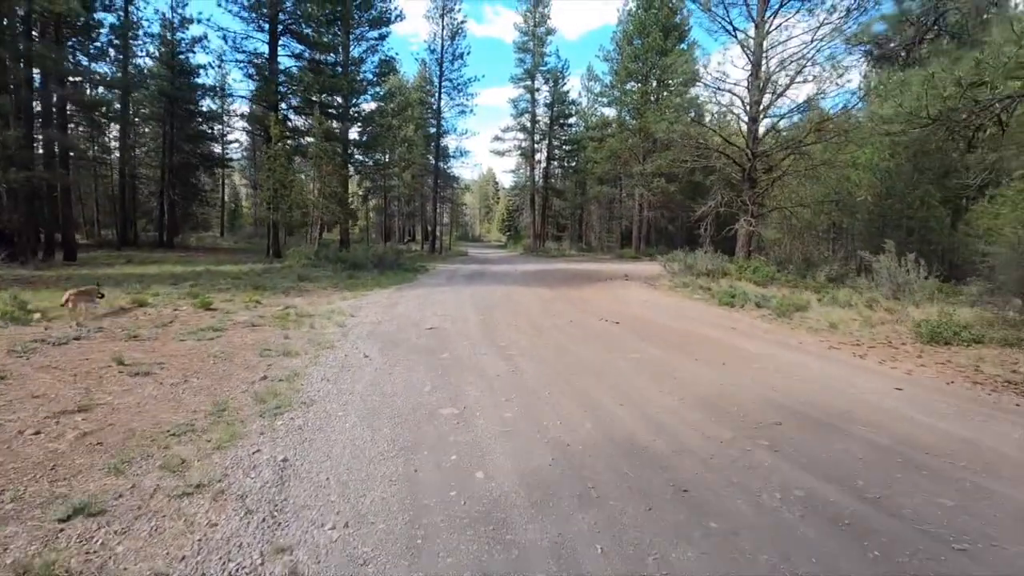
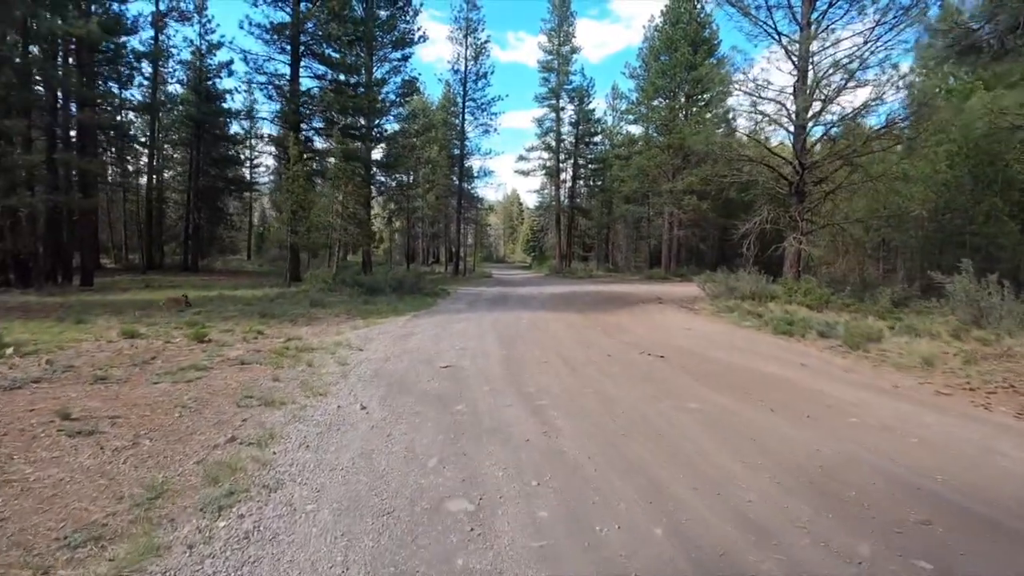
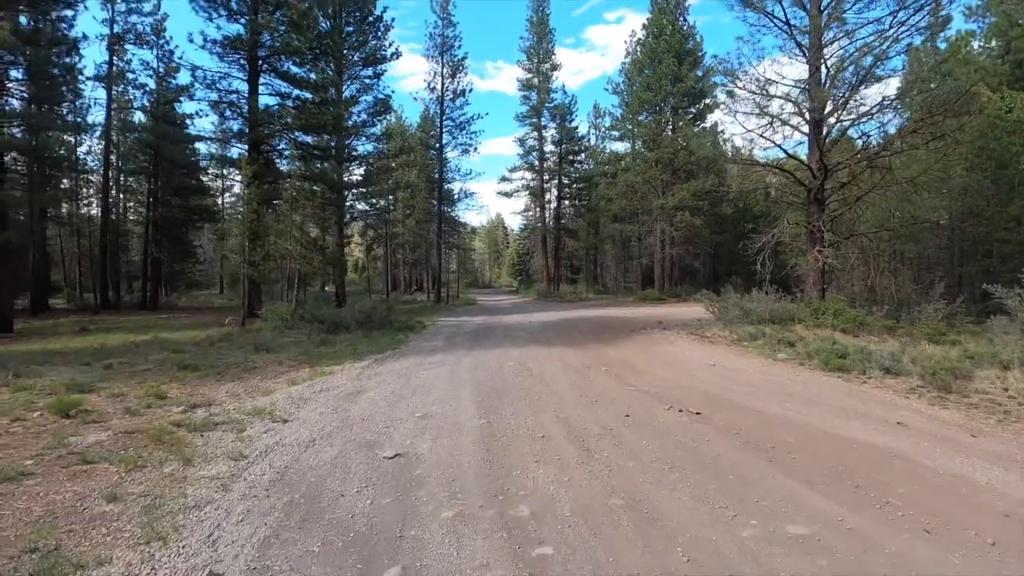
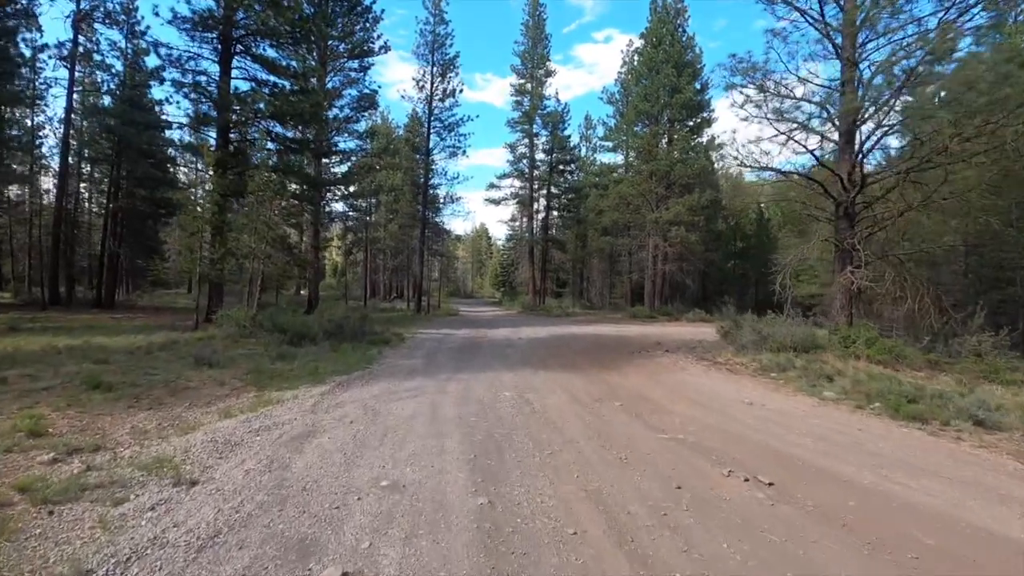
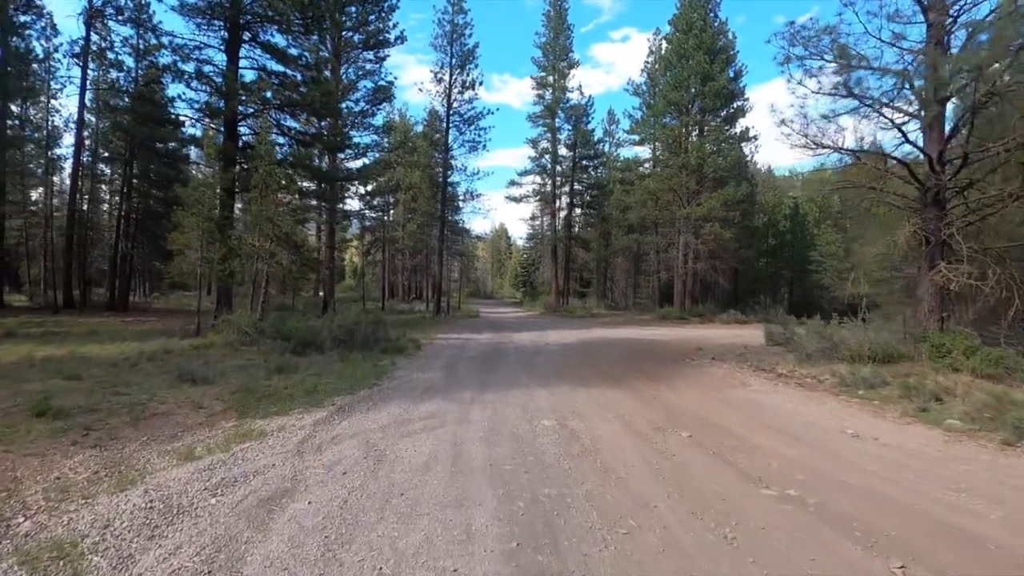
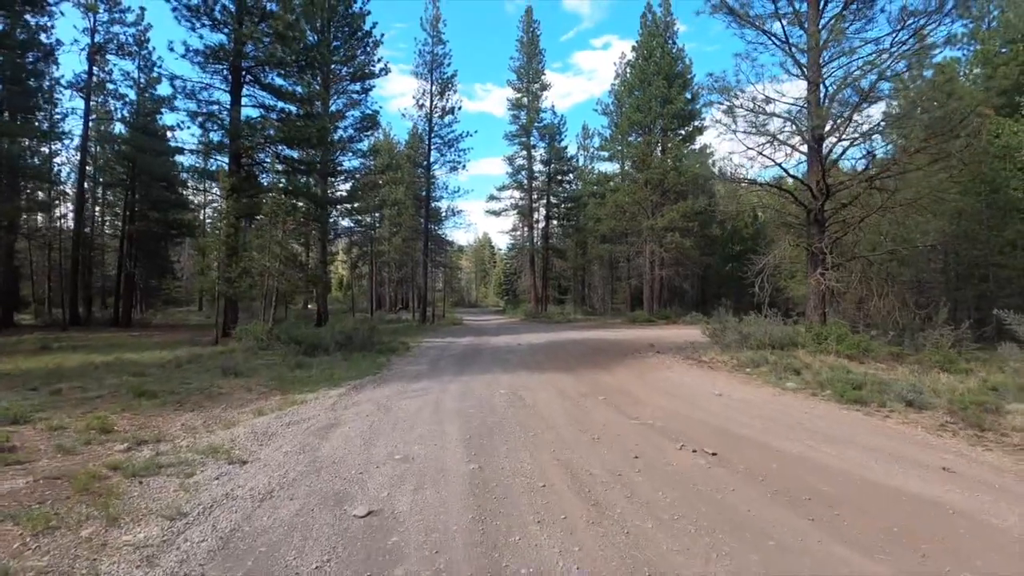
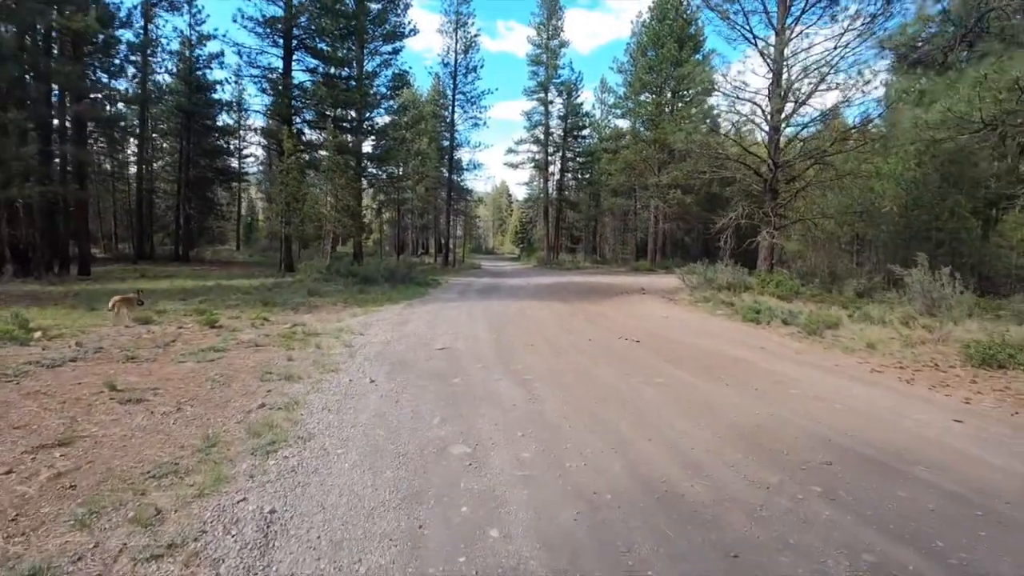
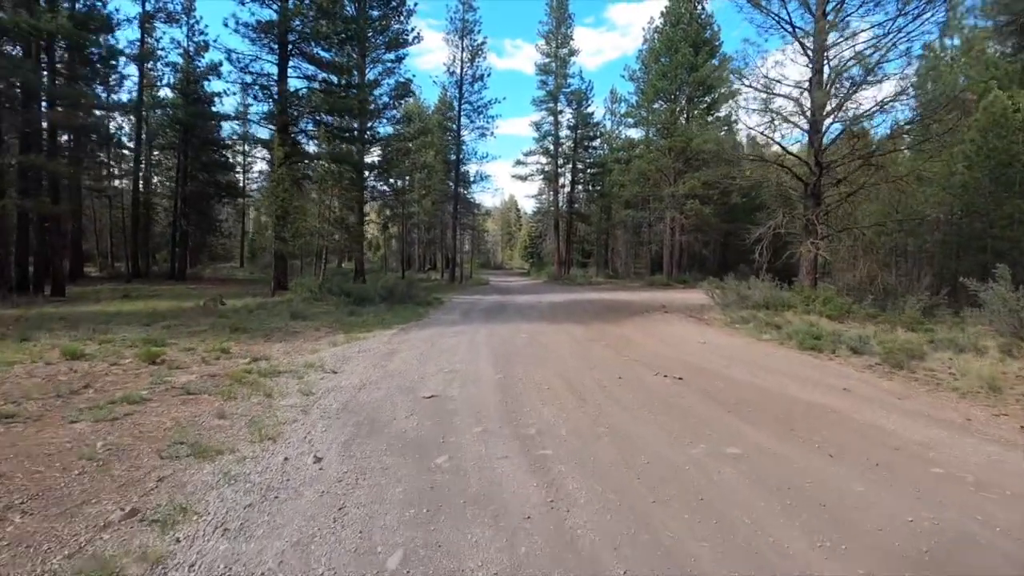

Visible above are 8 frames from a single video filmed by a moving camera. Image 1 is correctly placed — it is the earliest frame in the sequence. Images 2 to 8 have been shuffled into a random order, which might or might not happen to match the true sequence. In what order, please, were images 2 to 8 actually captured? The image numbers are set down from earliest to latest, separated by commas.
7, 2, 8, 3, 6, 4, 5
